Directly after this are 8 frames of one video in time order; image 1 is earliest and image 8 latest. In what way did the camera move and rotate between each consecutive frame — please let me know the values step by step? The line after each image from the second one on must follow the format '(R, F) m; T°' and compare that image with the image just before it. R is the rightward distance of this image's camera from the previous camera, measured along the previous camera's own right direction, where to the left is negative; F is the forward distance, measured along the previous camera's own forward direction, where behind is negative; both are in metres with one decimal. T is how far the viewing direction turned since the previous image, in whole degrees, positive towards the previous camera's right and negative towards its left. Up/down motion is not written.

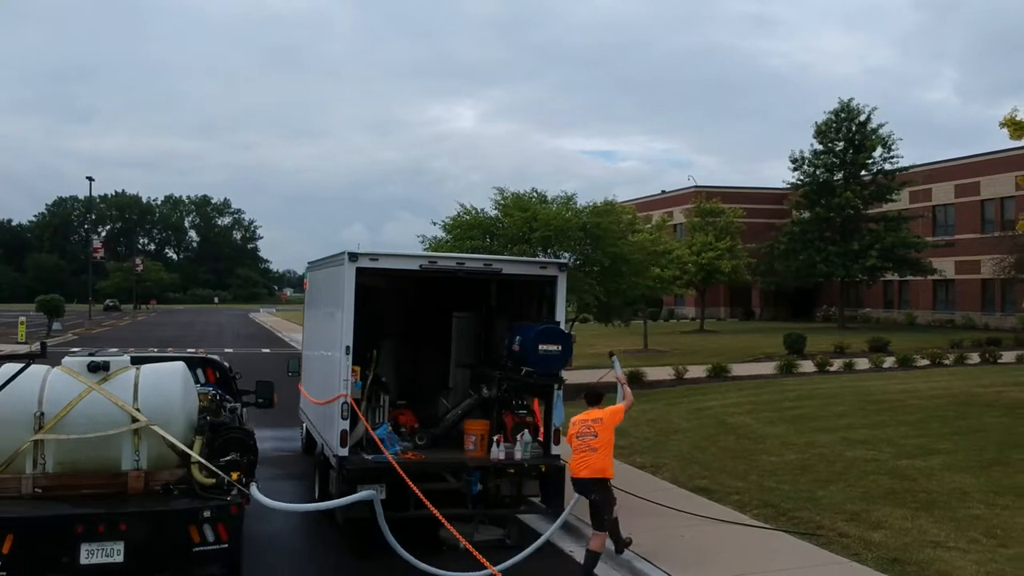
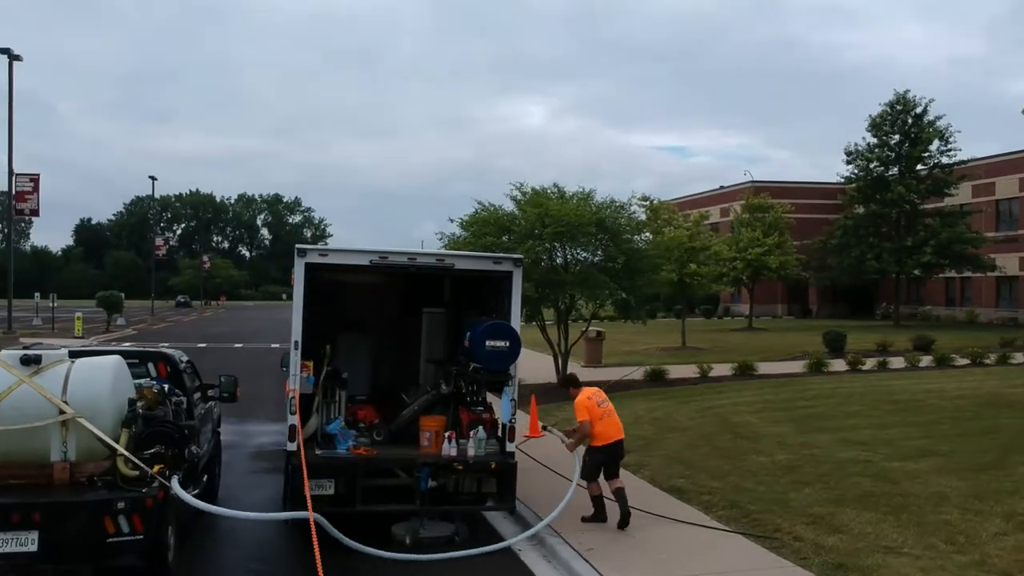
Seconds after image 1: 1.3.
(+0.9, +0.1) m; -4°
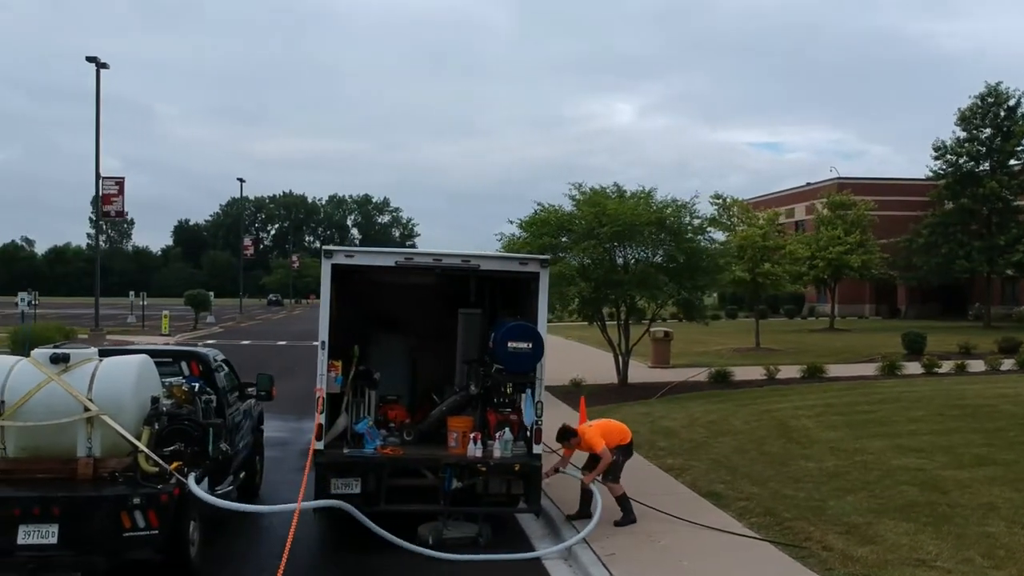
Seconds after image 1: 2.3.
(+0.5, +0.1) m; -5°
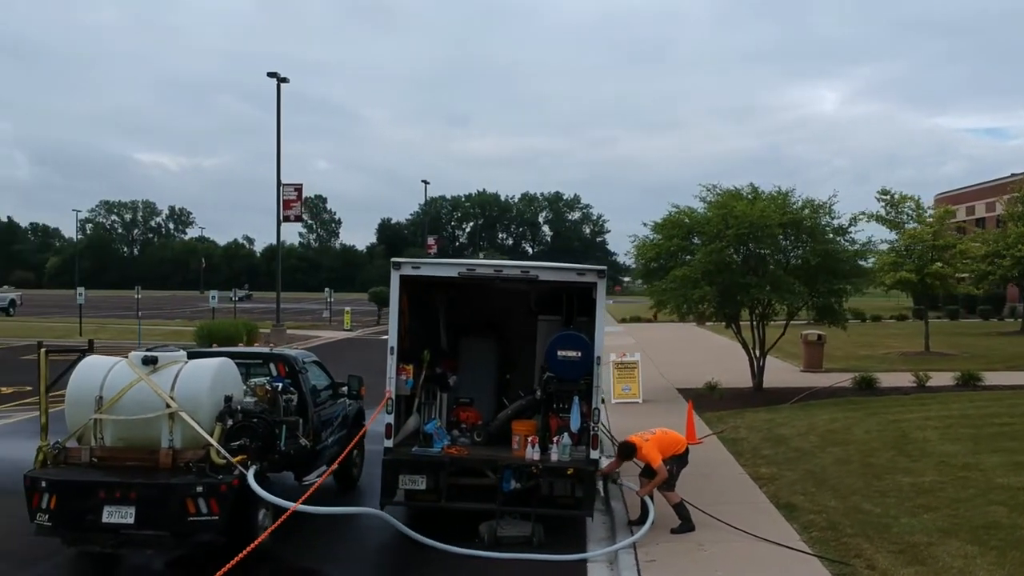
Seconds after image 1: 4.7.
(+1.1, -0.2) m; -11°
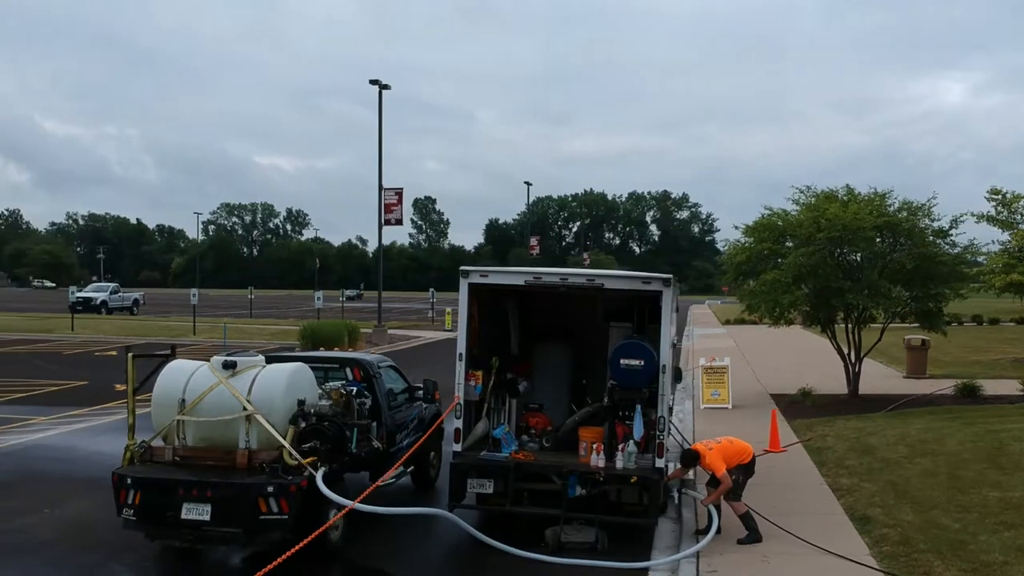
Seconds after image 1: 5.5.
(+0.4, -0.1) m; -6°
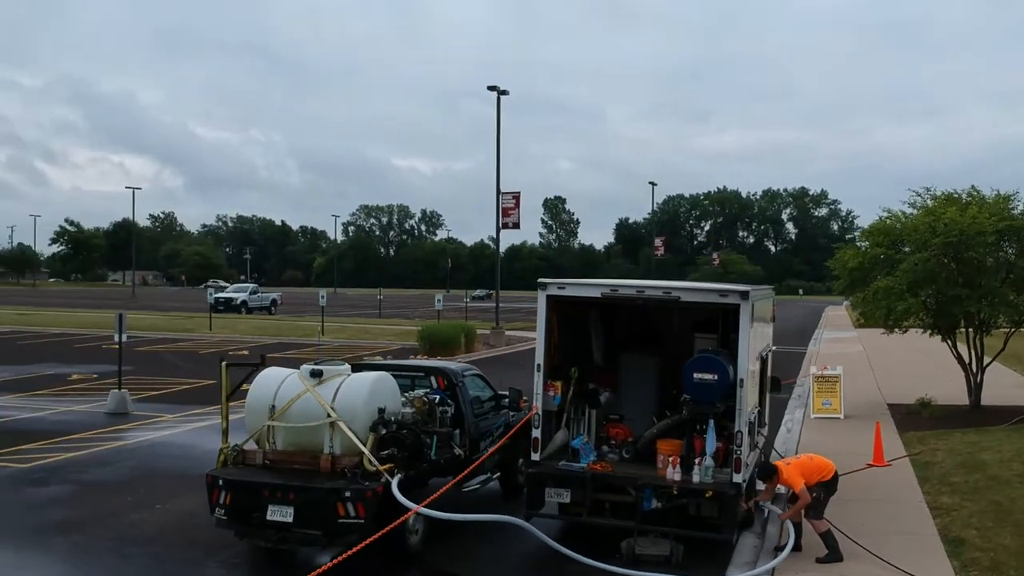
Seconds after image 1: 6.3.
(+0.5, -0.1) m; -8°
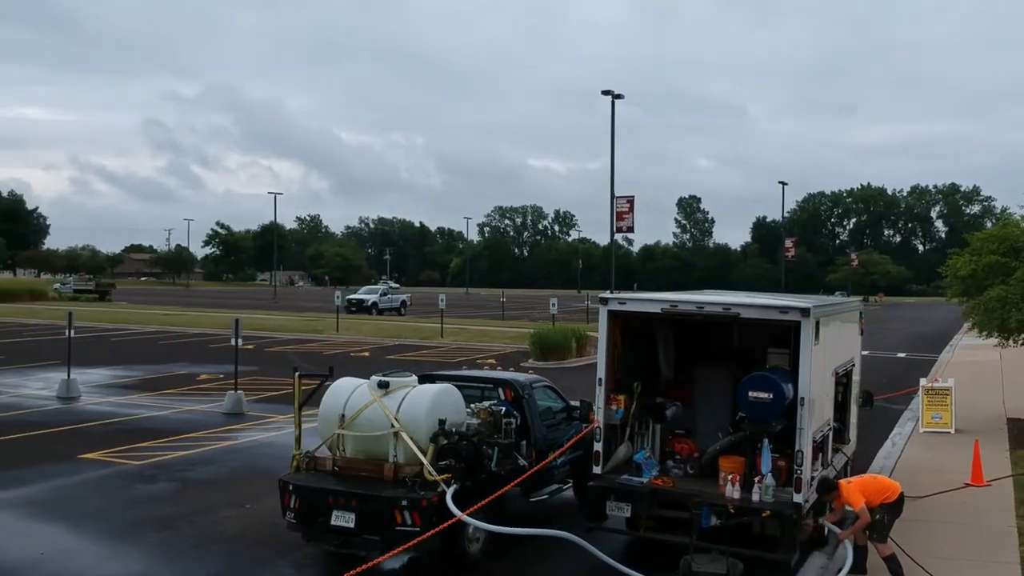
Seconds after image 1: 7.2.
(+0.6, -0.1) m; -8°
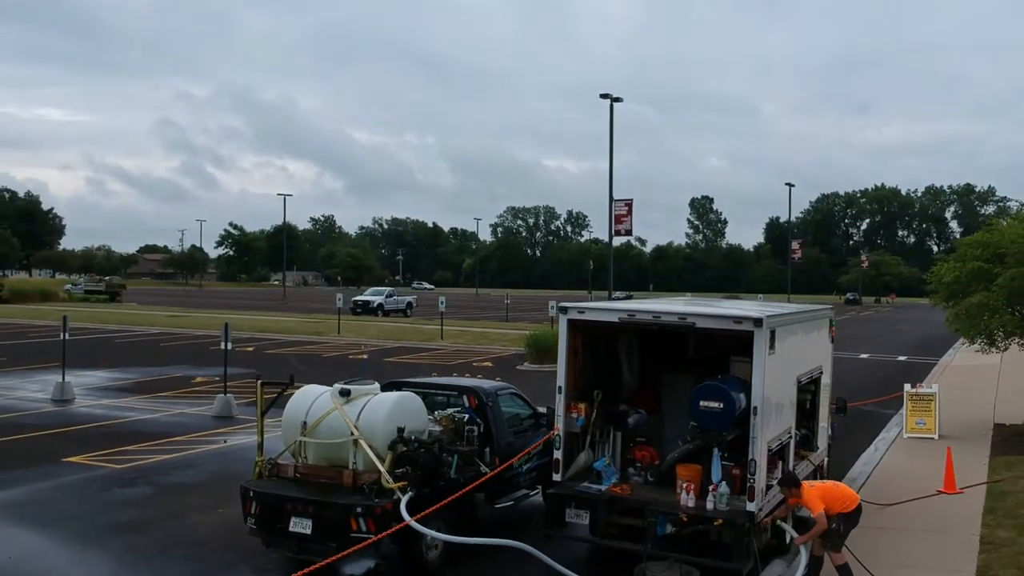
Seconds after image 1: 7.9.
(+0.5, -0.1) m; -1°
